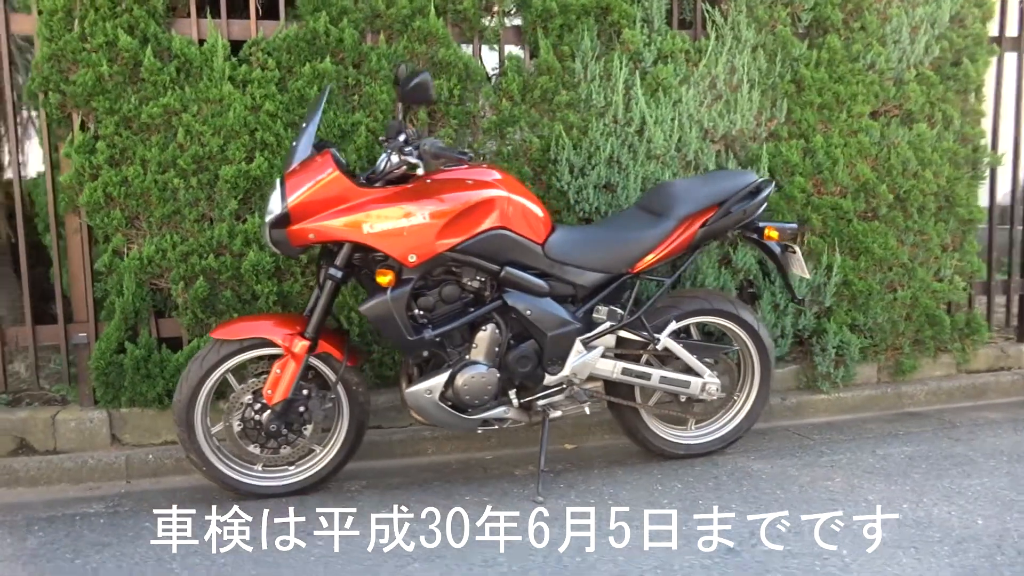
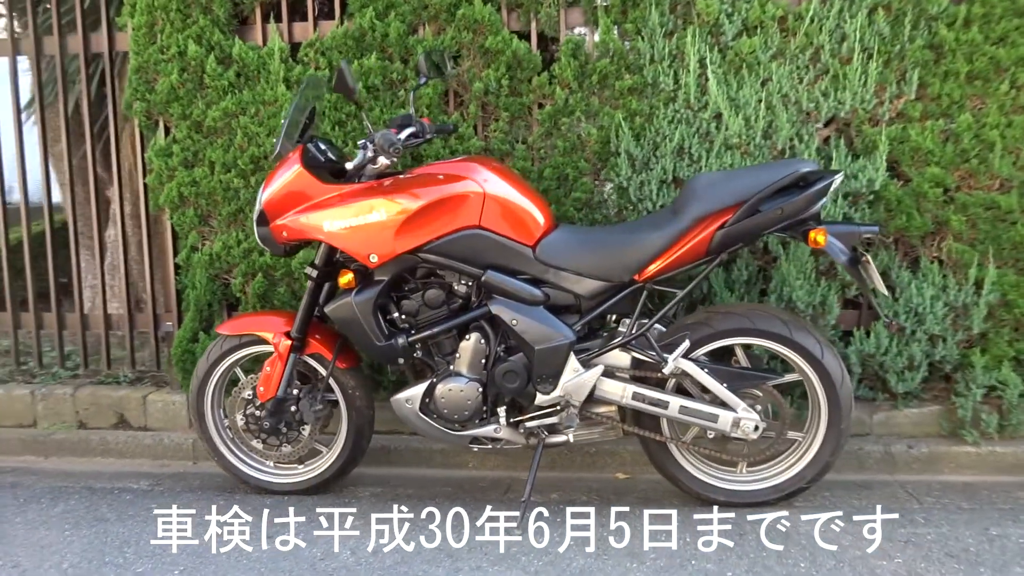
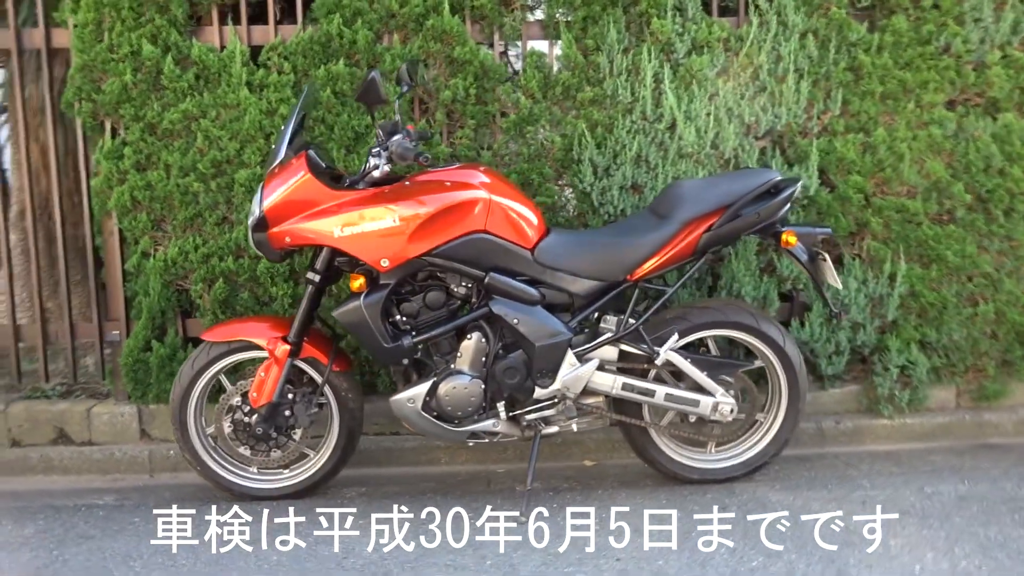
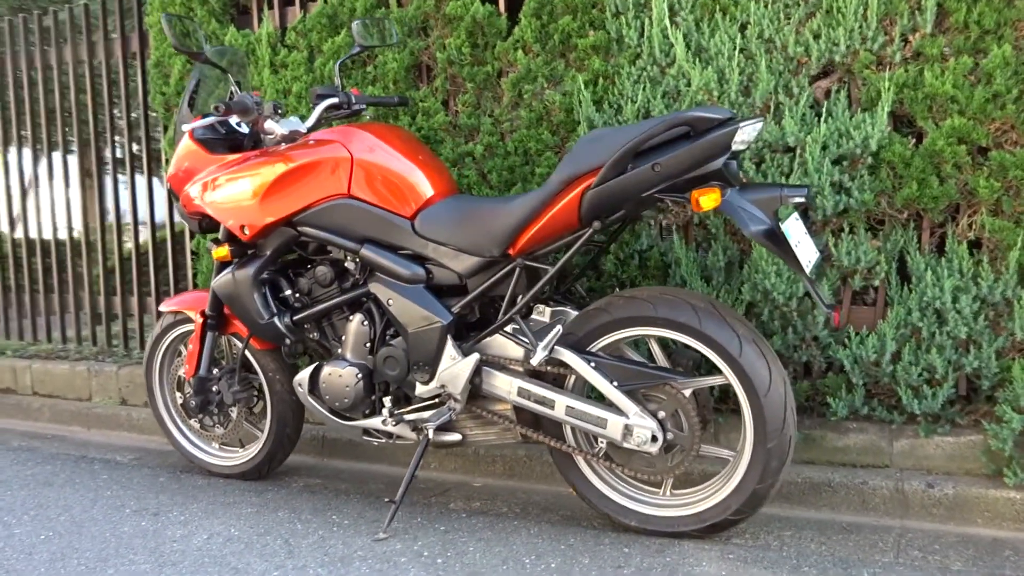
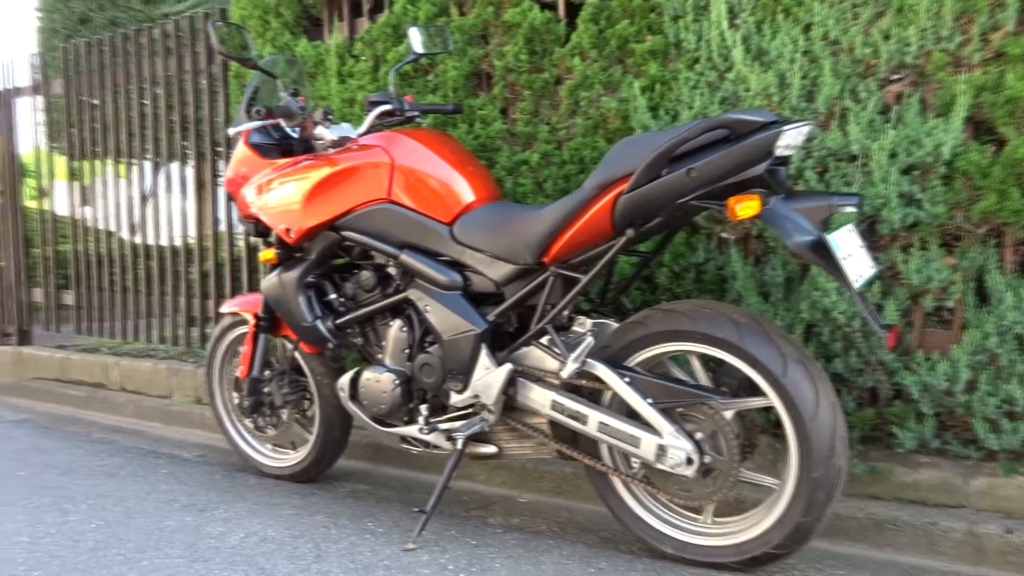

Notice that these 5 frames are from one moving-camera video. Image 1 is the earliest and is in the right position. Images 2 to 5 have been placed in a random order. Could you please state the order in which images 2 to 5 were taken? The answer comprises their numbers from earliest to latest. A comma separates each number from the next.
3, 2, 4, 5
